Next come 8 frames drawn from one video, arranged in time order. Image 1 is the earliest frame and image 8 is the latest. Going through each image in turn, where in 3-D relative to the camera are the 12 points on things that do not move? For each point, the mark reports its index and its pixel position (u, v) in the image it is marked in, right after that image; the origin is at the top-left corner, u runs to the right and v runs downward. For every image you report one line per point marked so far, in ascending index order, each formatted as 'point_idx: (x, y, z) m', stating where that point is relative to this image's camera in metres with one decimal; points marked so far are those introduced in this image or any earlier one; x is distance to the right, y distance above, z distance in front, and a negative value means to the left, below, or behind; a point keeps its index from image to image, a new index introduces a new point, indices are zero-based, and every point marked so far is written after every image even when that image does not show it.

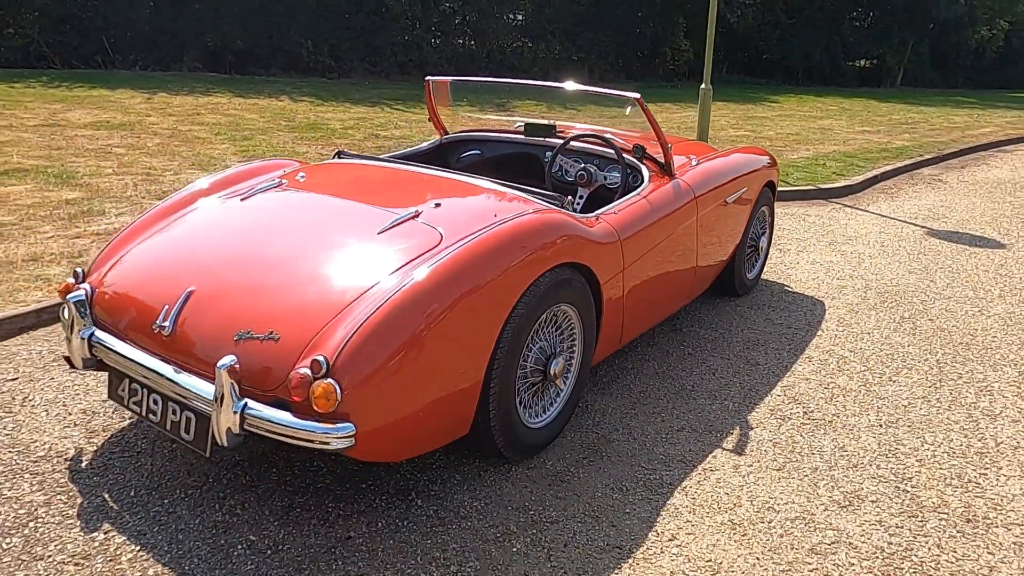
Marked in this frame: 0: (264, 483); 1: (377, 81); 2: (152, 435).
0: (-0.8, -0.7, +2.5) m
1: (-3.4, +5.2, +19.1) m
2: (-1.3, -0.5, +2.8) m
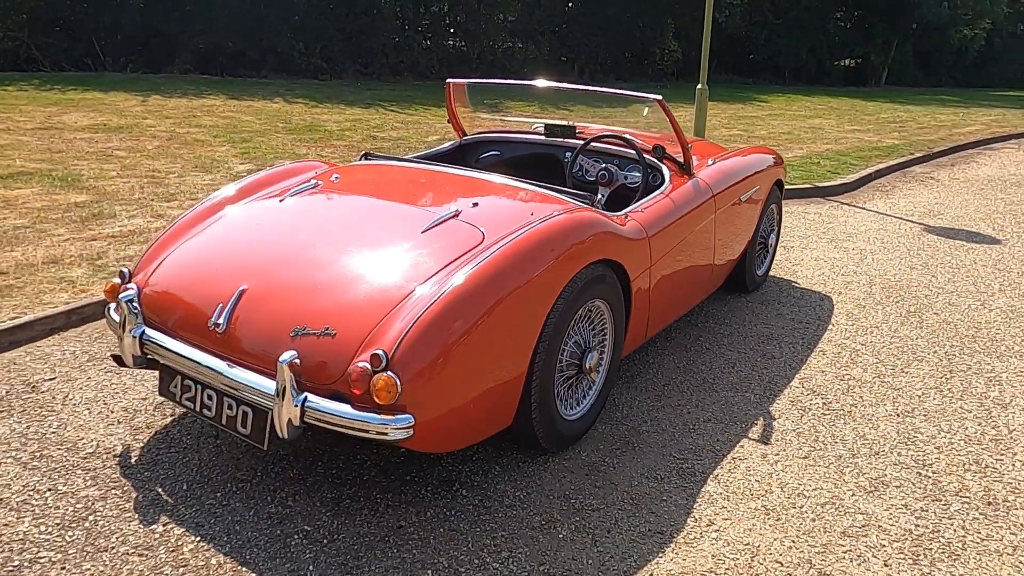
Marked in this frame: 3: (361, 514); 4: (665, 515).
0: (-0.7, -0.6, +2.6) m
1: (-3.6, +5.2, +19.1) m
2: (-1.2, -0.5, +2.9) m
3: (-0.5, -0.7, +2.4) m
4: (+0.5, -0.8, +2.6) m
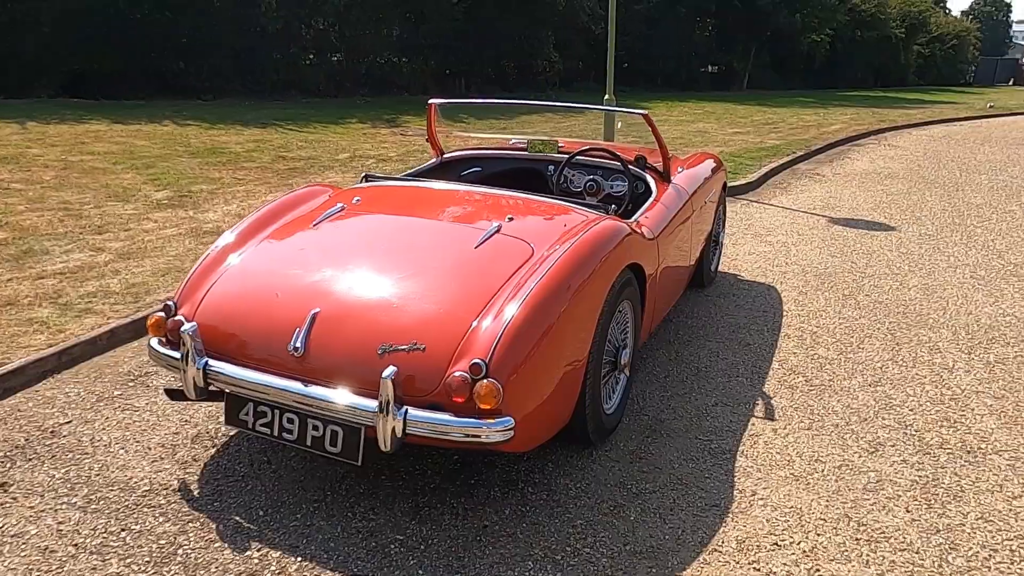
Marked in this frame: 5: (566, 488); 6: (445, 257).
0: (-0.5, -0.7, +2.7) m
1: (-6.2, +4.6, +18.6) m
2: (-1.0, -0.6, +2.9) m
3: (-0.2, -0.8, +2.6) m
4: (+0.7, -0.7, +2.8) m
5: (+0.2, -0.7, +2.8) m
6: (-0.2, +0.1, +2.7) m
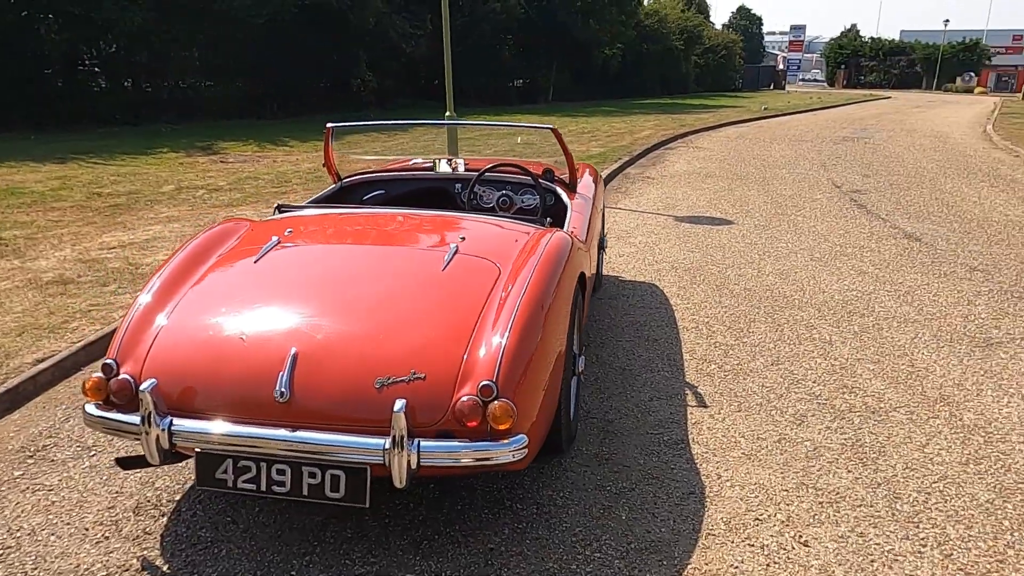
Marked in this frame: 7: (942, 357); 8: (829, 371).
0: (-0.5, -0.8, +2.6) m
1: (-10.2, +3.4, +16.8) m
2: (-1.0, -0.8, +2.6) m
3: (-0.2, -0.9, +2.5) m
4: (+0.7, -0.7, +3.0) m
5: (+0.1, -0.8, +2.8) m
6: (-0.3, 0.0, +2.7) m
7: (+2.4, -0.4, +4.3) m
8: (+1.7, -0.4, +4.1) m
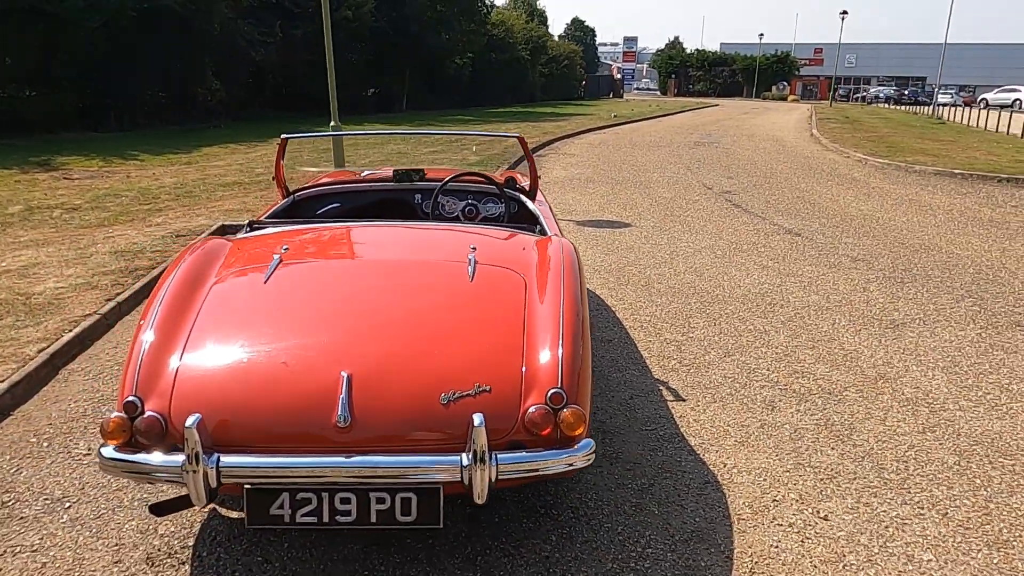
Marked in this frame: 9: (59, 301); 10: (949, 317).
0: (-0.3, -0.9, +2.5) m
1: (-12.8, +2.6, +14.6) m
2: (-0.9, -0.9, +2.4) m
3: (0.0, -0.9, +2.5) m
4: (+0.7, -0.7, +3.1) m
5: (+0.3, -0.8, +2.8) m
6: (-0.2, 0.0, +2.6) m
7: (+2.2, -0.3, +4.8) m
8: (+1.5, -0.4, +4.4) m
9: (-3.1, -0.1, +5.1) m
10: (+3.0, -0.2, +5.3) m
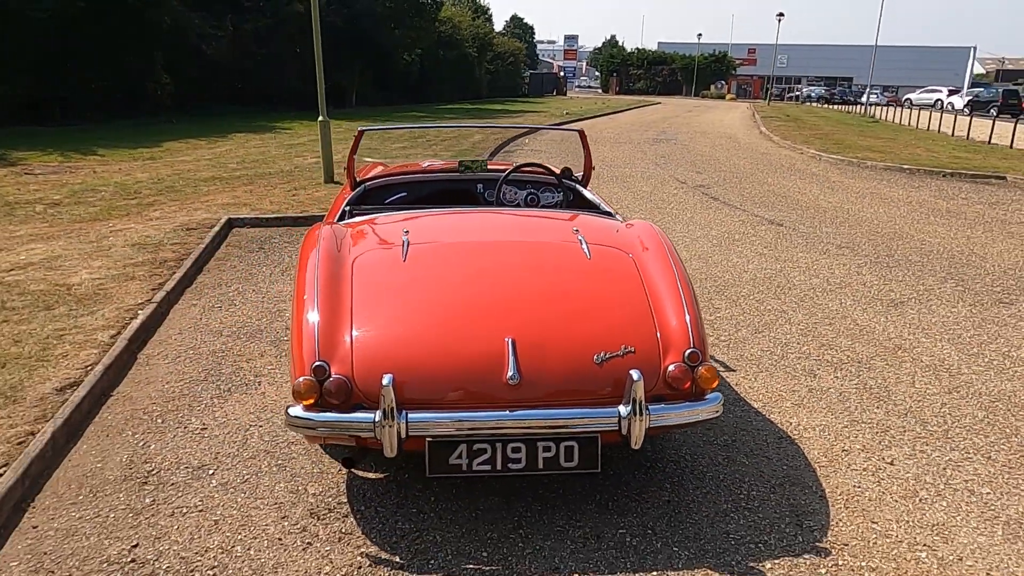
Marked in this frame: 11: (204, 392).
0: (+0.2, -0.8, +2.8) m
1: (-13.2, +2.6, +13.9) m
2: (-0.4, -0.8, +2.7) m
3: (+0.4, -0.8, +2.8) m
4: (+1.2, -0.6, +3.5) m
5: (+0.7, -0.7, +3.2) m
6: (+0.2, +0.1, +2.9) m
7: (+2.5, -0.2, +5.2) m
8: (+1.8, -0.3, +4.8) m
9: (-2.8, 0.0, +5.2) m
10: (+3.3, -0.1, +5.8) m
11: (-1.5, -0.5, +3.7) m
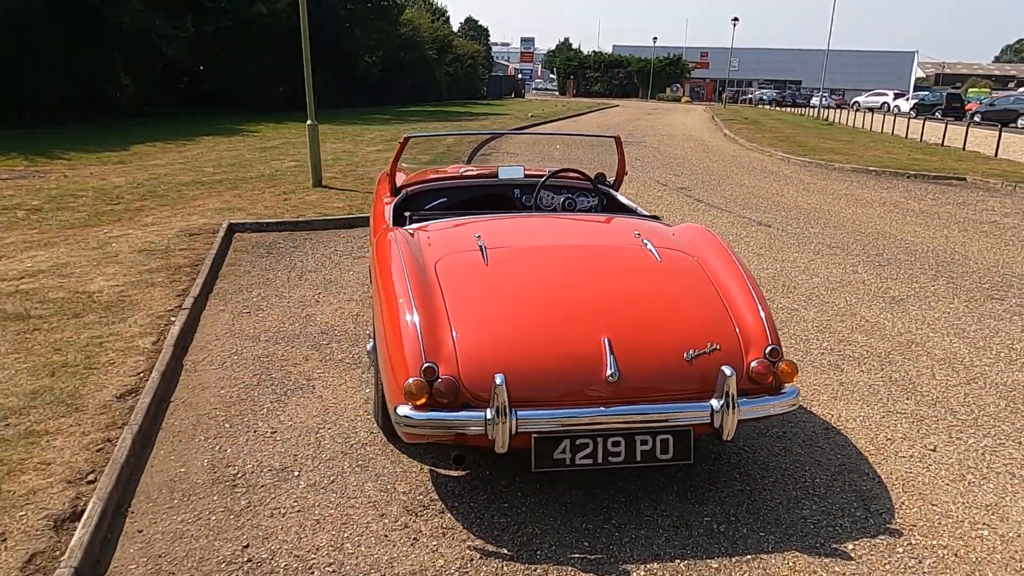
0: (+0.5, -0.8, +2.9) m
1: (-13.6, +2.4, +13.3) m
2: (-0.1, -0.8, +2.8) m
3: (+0.8, -0.8, +2.9) m
4: (+1.4, -0.6, +3.7) m
5: (+1.0, -0.7, +3.3) m
6: (+0.5, +0.1, +3.1) m
7: (+2.6, -0.2, +5.5) m
8: (+2.0, -0.3, +5.0) m
9: (-2.6, -0.1, +5.2) m
10: (+3.4, 0.0, +6.1) m
11: (-1.2, -0.5, +3.8) m
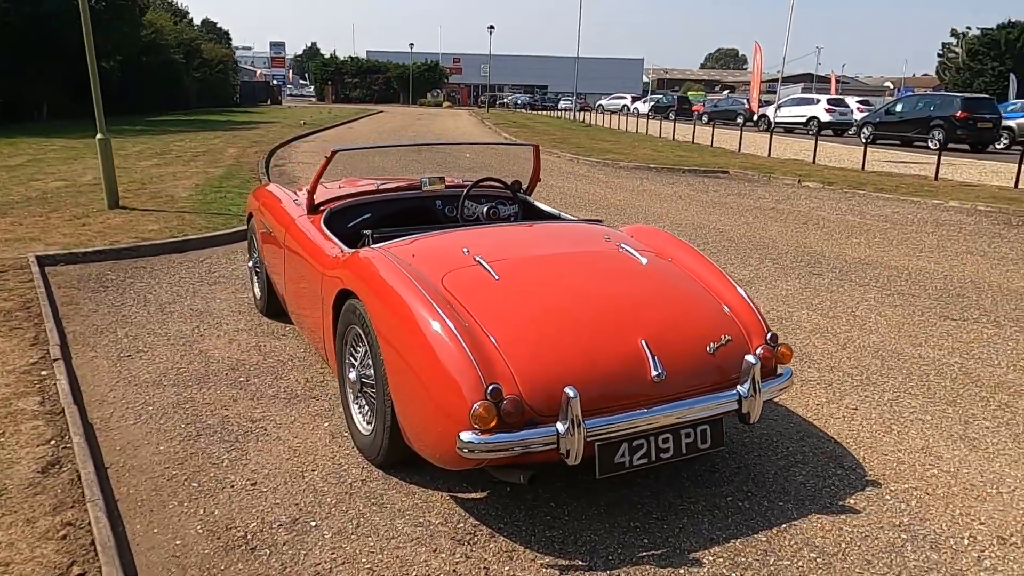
0: (+0.6, -0.8, +3.1) m
1: (-16.1, +1.0, +8.8) m
2: (+0.1, -0.9, +2.8) m
3: (+0.9, -0.8, +3.2) m
4: (+1.3, -0.6, +4.1) m
5: (+0.9, -0.7, +3.6) m
6: (+0.5, +0.1, +3.2) m
7: (+1.8, -0.1, +6.2) m
8: (+1.4, -0.2, +5.5) m
9: (-3.1, -0.4, +4.3) m
10: (+2.3, +0.1, +7.0) m
11: (-1.3, -0.7, +3.4) m
